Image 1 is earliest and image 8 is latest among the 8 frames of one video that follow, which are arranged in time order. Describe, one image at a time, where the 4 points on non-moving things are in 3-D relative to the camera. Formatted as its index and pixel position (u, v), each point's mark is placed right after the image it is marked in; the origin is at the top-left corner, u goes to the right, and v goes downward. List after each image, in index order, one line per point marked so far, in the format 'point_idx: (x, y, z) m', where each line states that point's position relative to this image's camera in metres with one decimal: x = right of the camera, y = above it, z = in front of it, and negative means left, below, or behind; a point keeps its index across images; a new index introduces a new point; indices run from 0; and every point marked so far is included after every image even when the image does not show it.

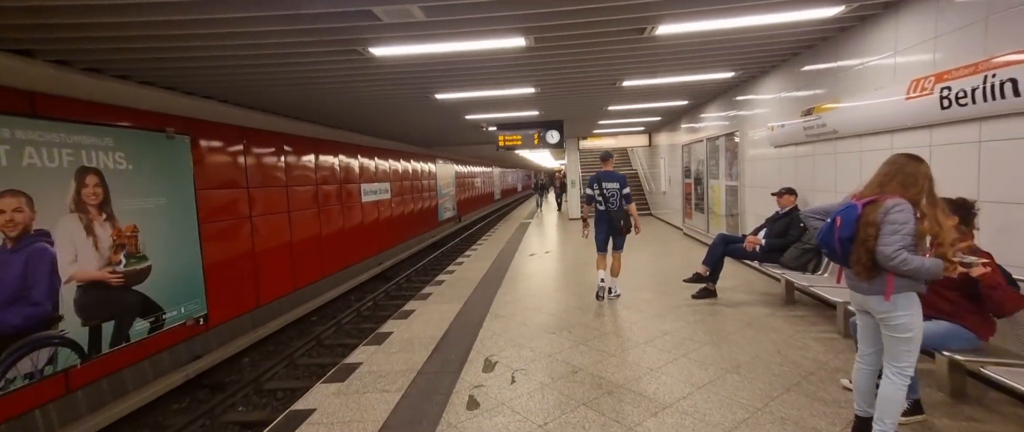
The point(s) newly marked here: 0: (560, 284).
0: (+0.6, -0.8, +5.4) m
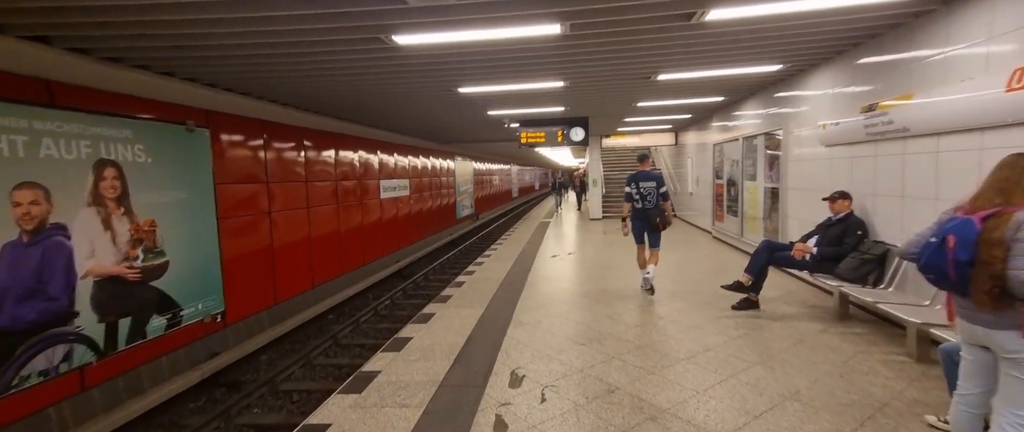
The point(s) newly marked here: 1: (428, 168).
0: (+0.9, -0.9, +5.2) m
1: (-2.4, +1.4, +12.8) m
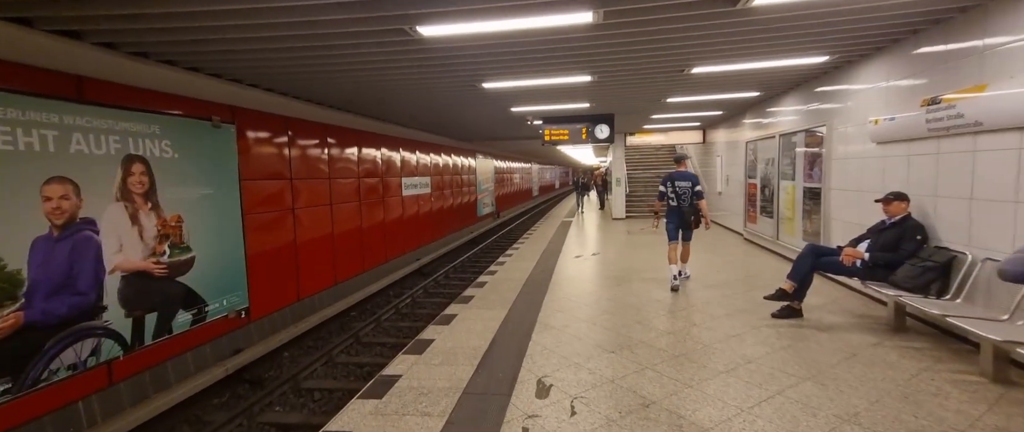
0: (+1.1, -0.9, +5.0) m
1: (-1.8, +1.4, +12.7) m
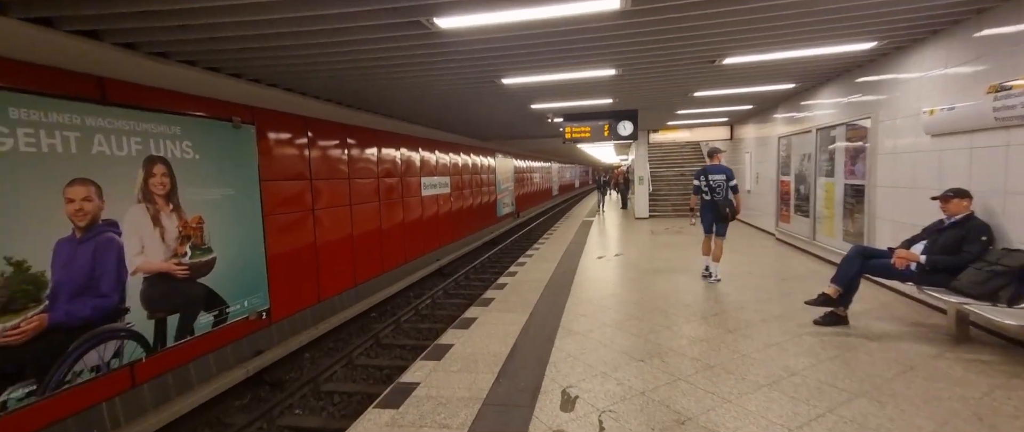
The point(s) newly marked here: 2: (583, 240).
0: (+1.4, -0.9, +4.8) m
1: (-1.2, +1.5, +12.6) m
2: (+1.6, -0.5, +9.9) m
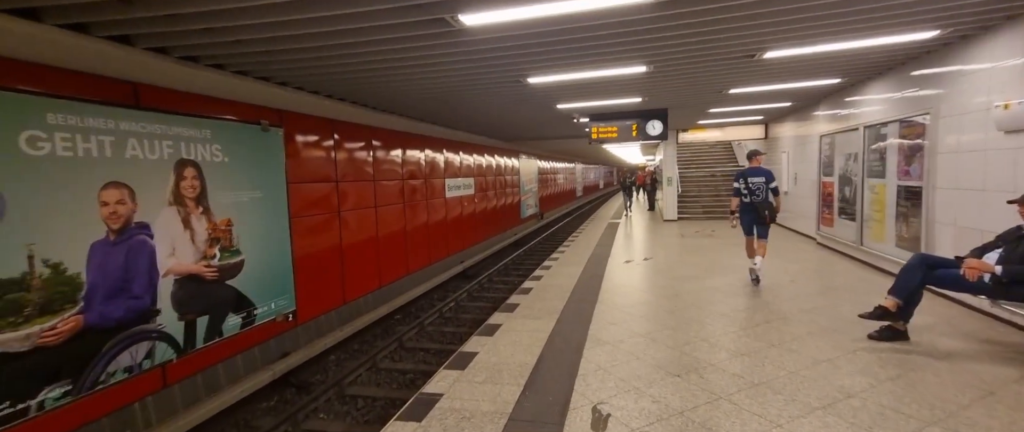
0: (+1.6, -0.9, +4.6) m
1: (-0.5, +1.4, +12.6) m
2: (+2.1, -0.6, +9.7) m
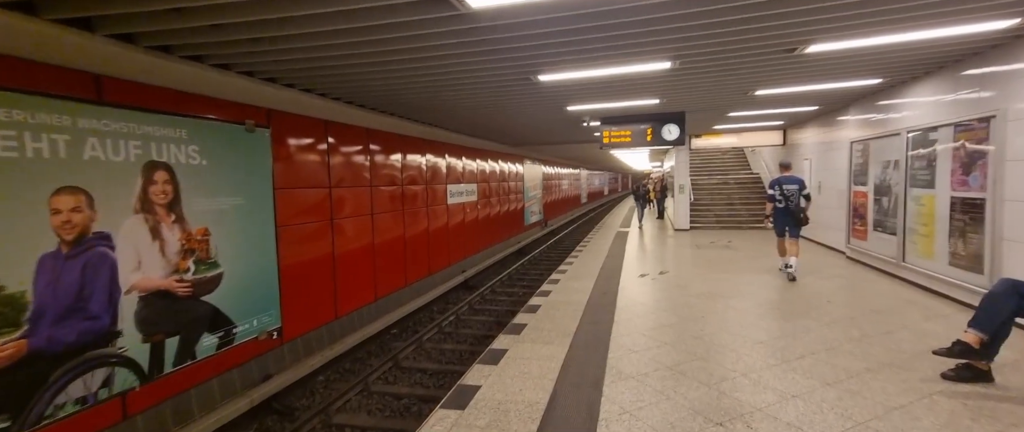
0: (+1.7, -1.0, +4.1) m
1: (-0.3, +1.2, +12.1) m
2: (+2.2, -0.8, +9.2) m
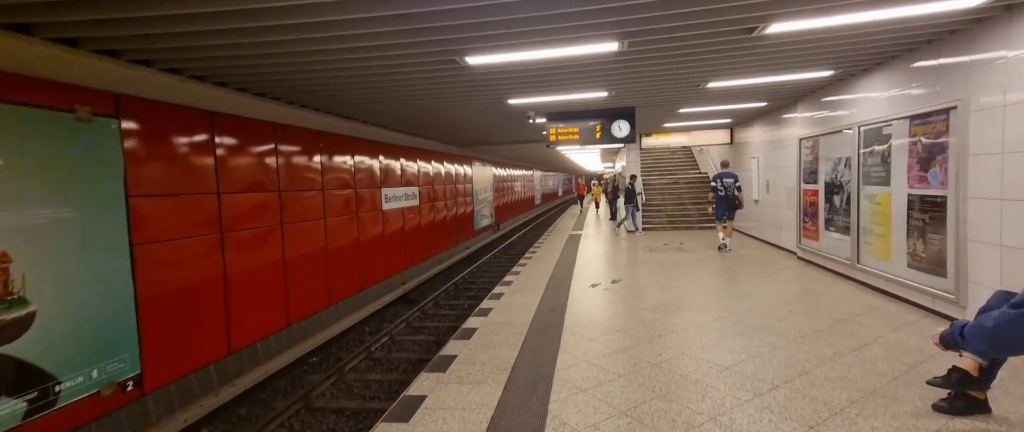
0: (+1.1, -1.0, +3.6) m
1: (-1.7, +1.1, +11.4) m
2: (+1.2, -0.8, +8.7) m
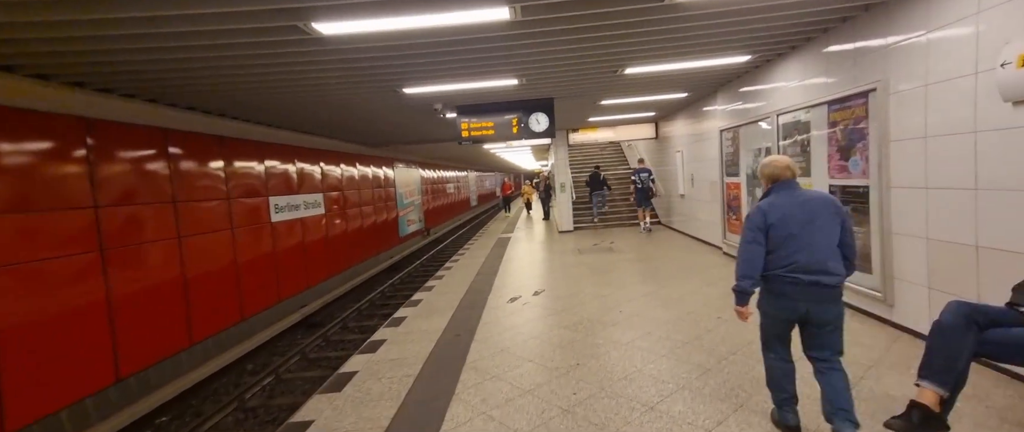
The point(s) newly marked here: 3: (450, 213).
0: (+0.4, -1.1, +2.9) m
1: (-3.6, +0.9, +10.2) m
2: (-0.3, -0.9, +8.0) m
3: (-2.8, +0.1, +19.8) m
